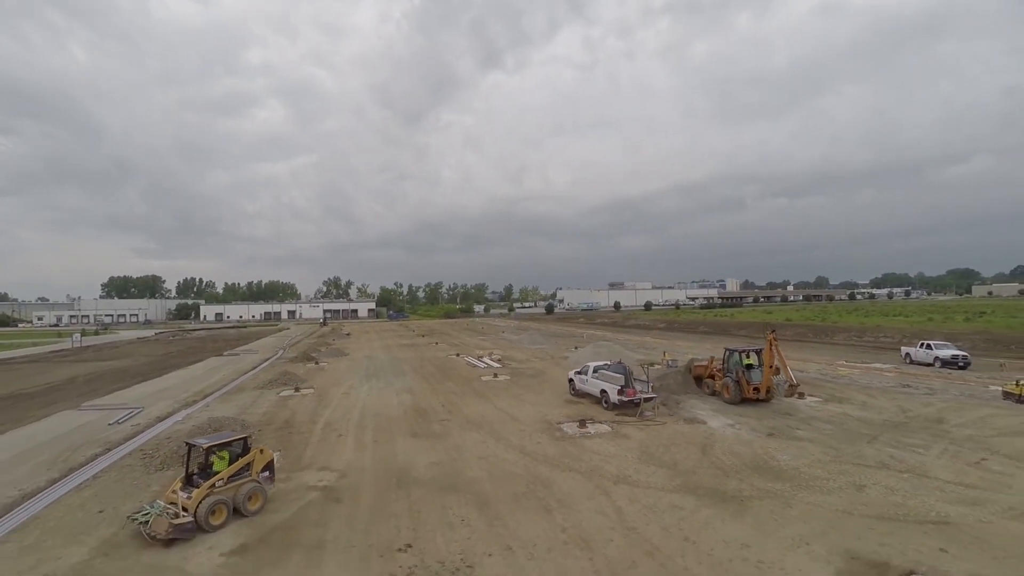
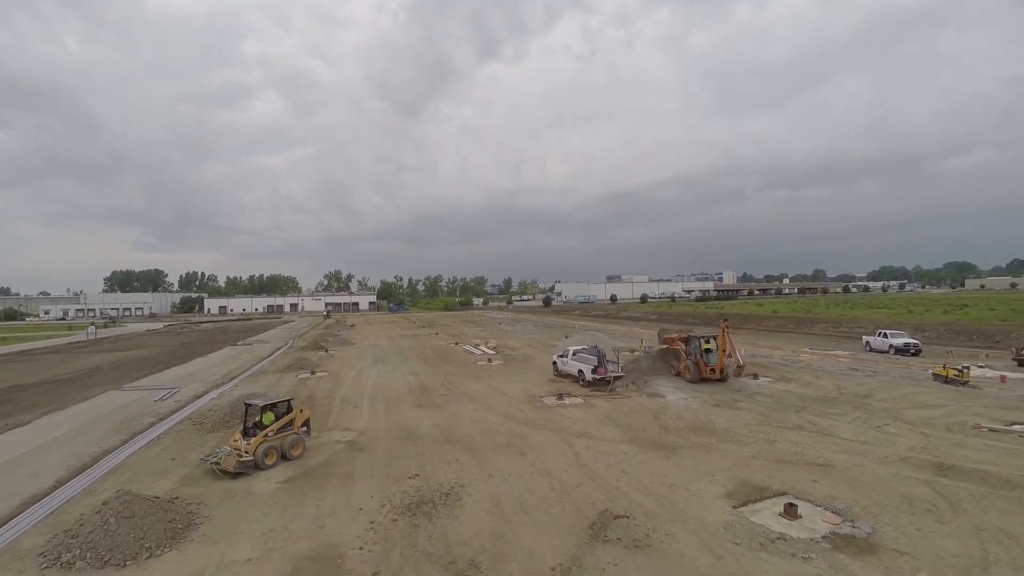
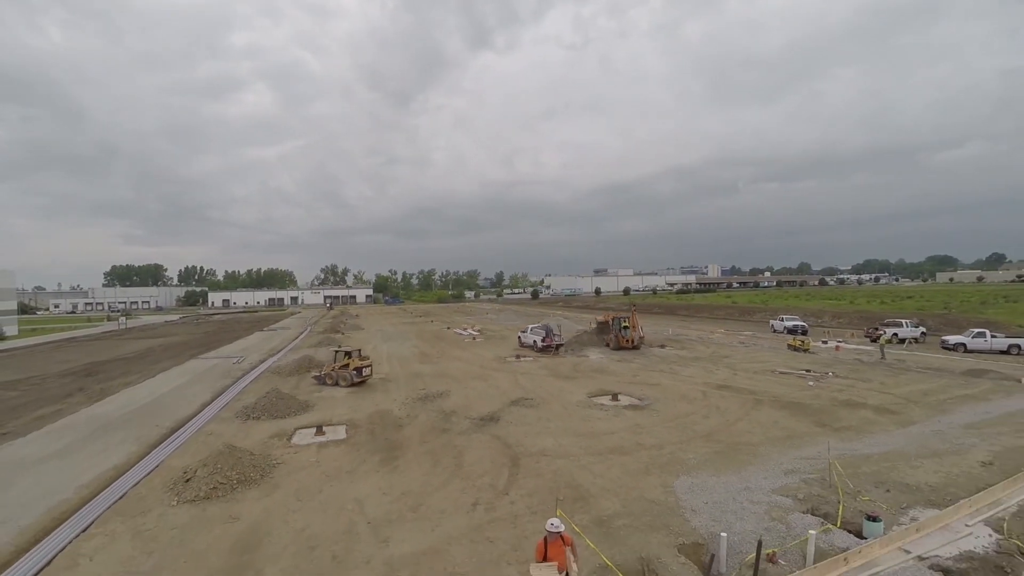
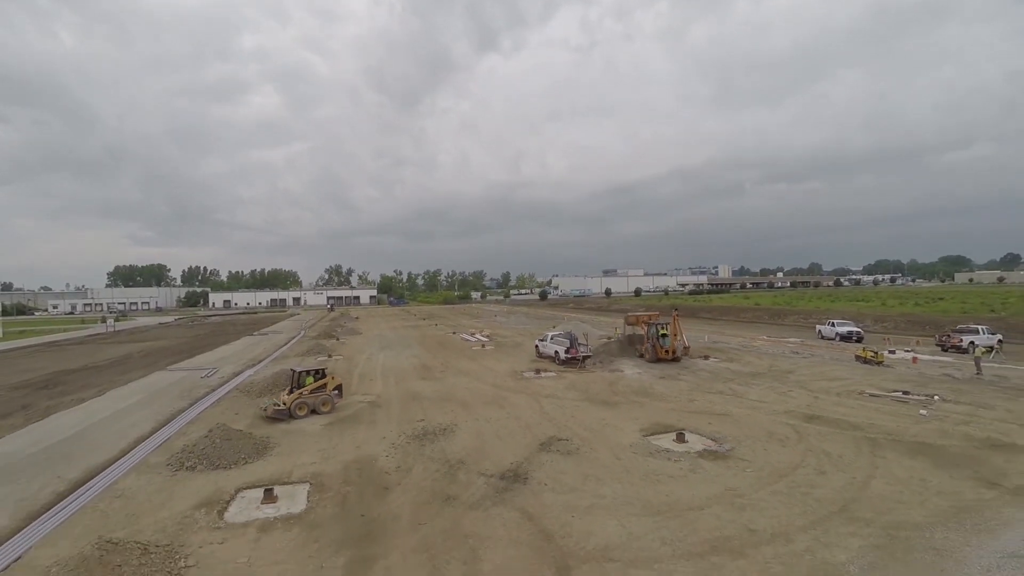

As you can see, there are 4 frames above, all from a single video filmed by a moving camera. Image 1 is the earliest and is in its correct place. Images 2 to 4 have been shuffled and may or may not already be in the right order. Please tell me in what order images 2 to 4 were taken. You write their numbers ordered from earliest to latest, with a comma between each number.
2, 4, 3
